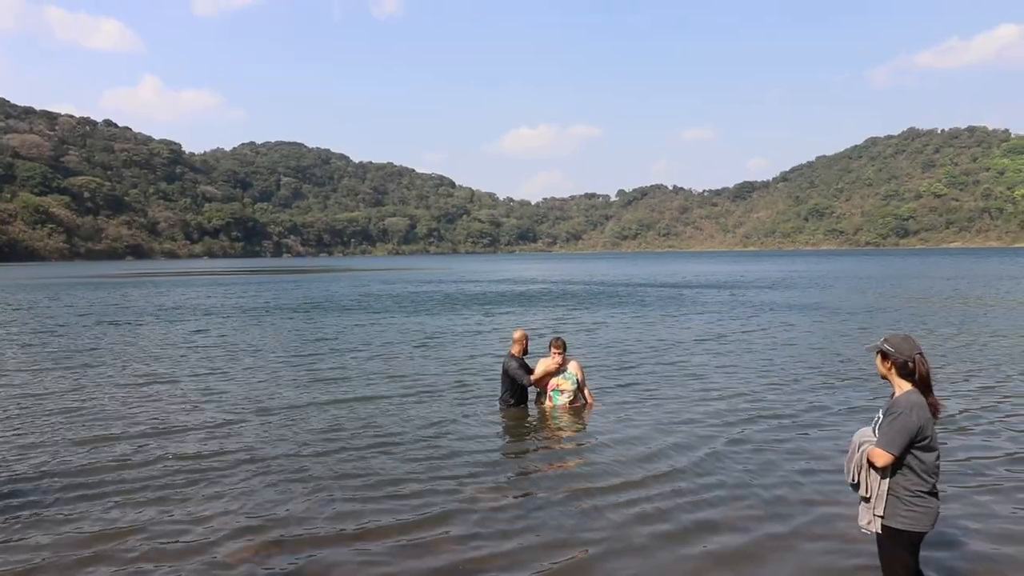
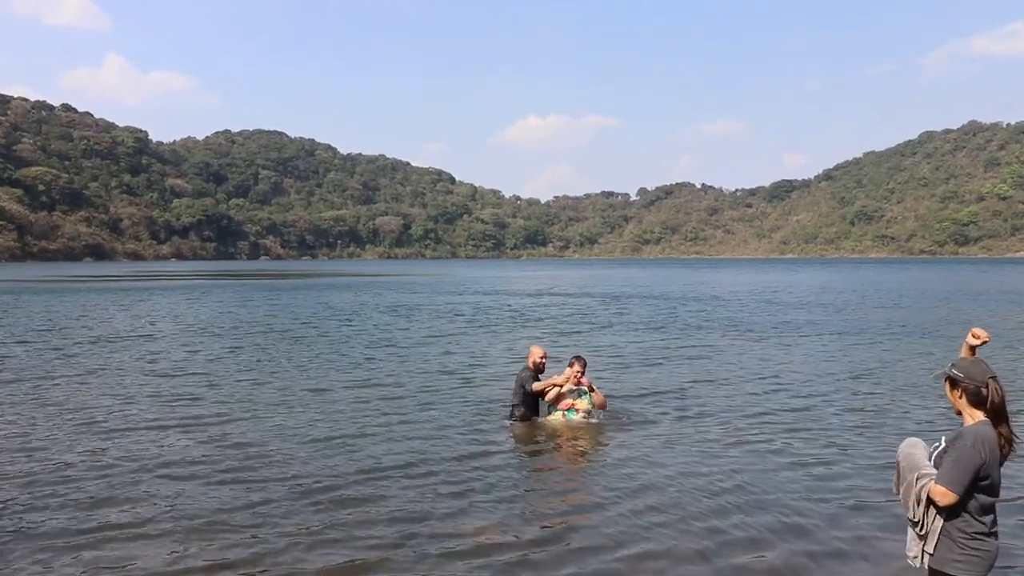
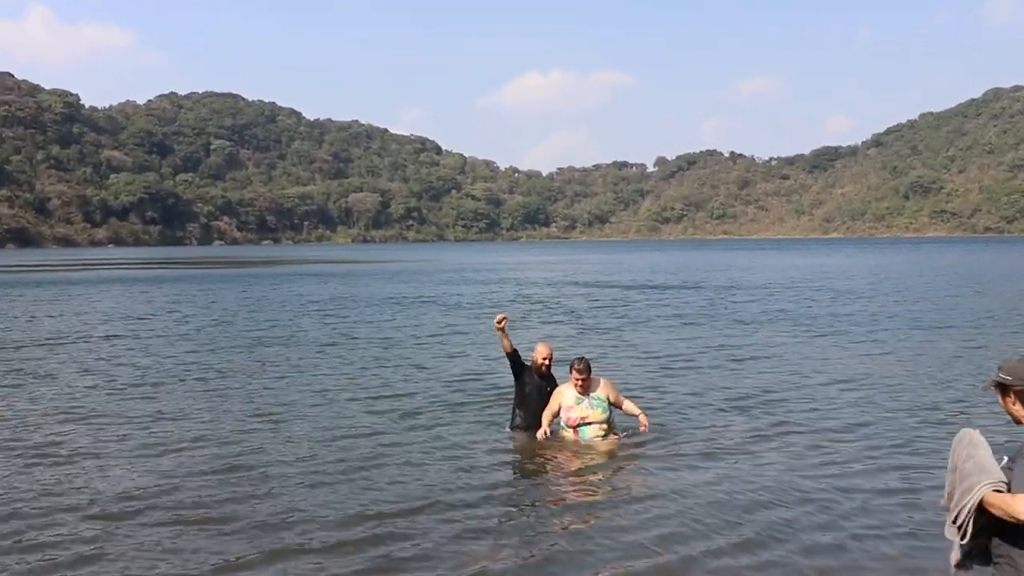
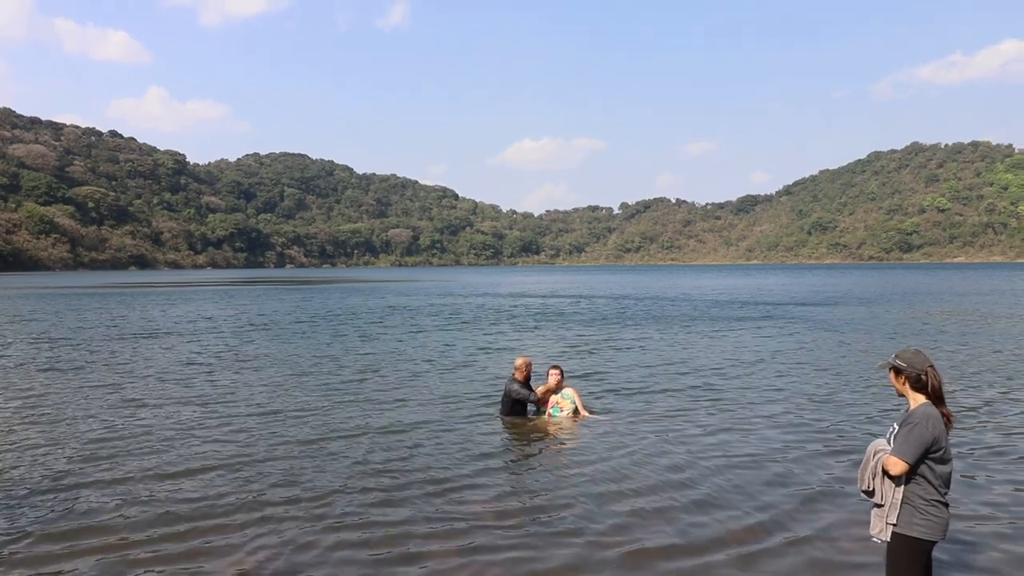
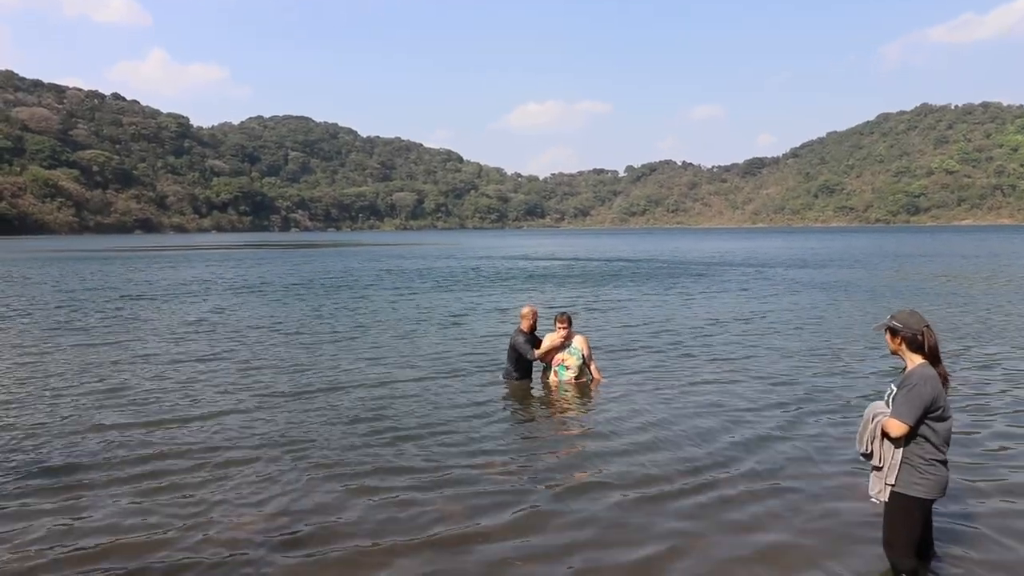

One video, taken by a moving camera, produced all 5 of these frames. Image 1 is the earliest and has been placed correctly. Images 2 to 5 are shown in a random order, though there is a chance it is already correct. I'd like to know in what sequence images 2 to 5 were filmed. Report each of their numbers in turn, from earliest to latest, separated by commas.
5, 4, 2, 3
